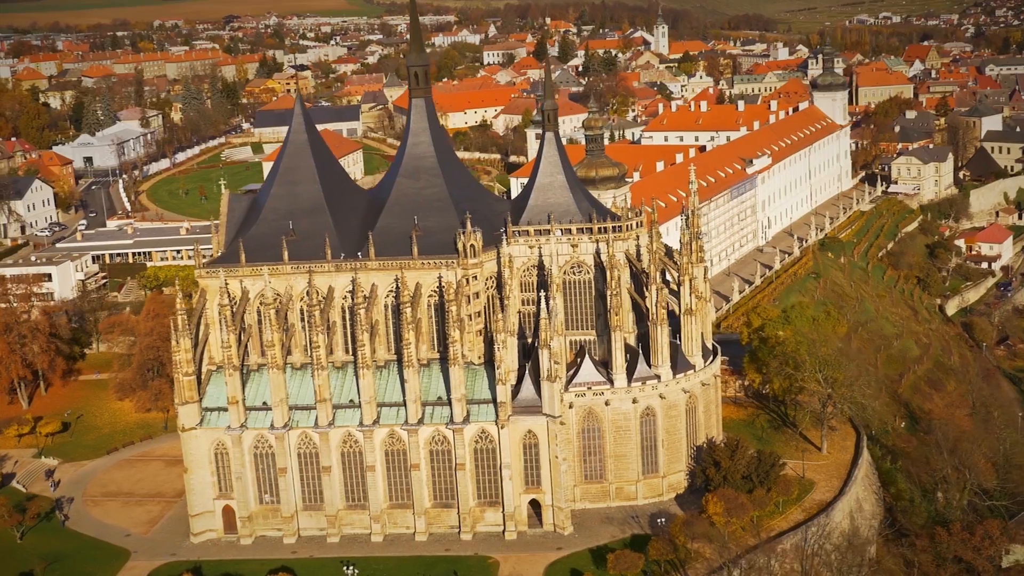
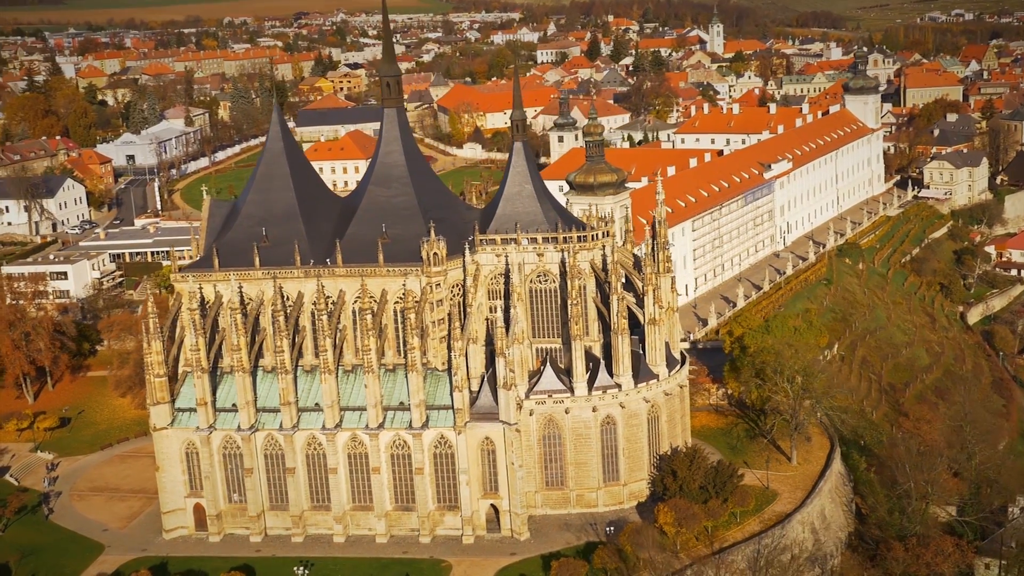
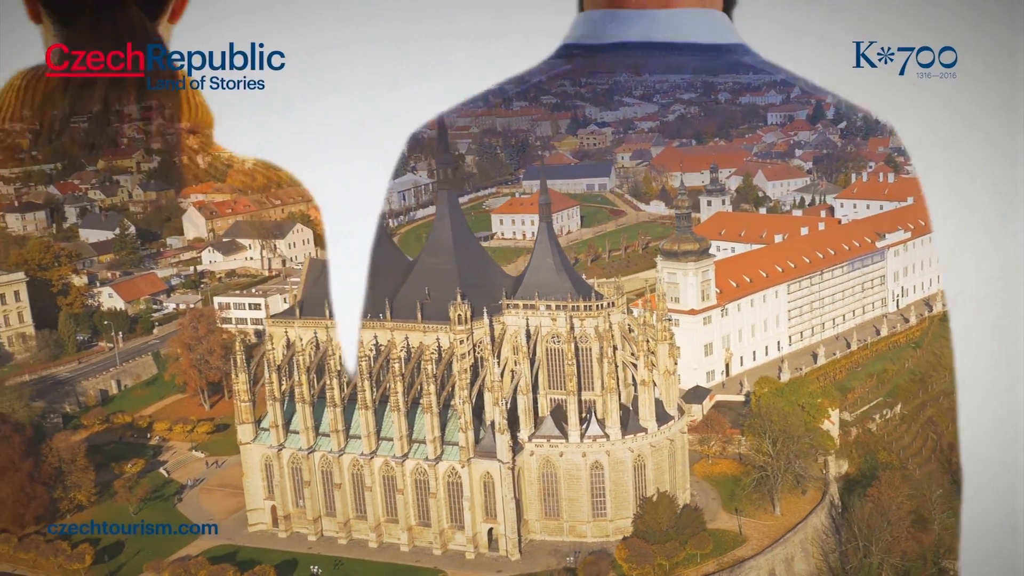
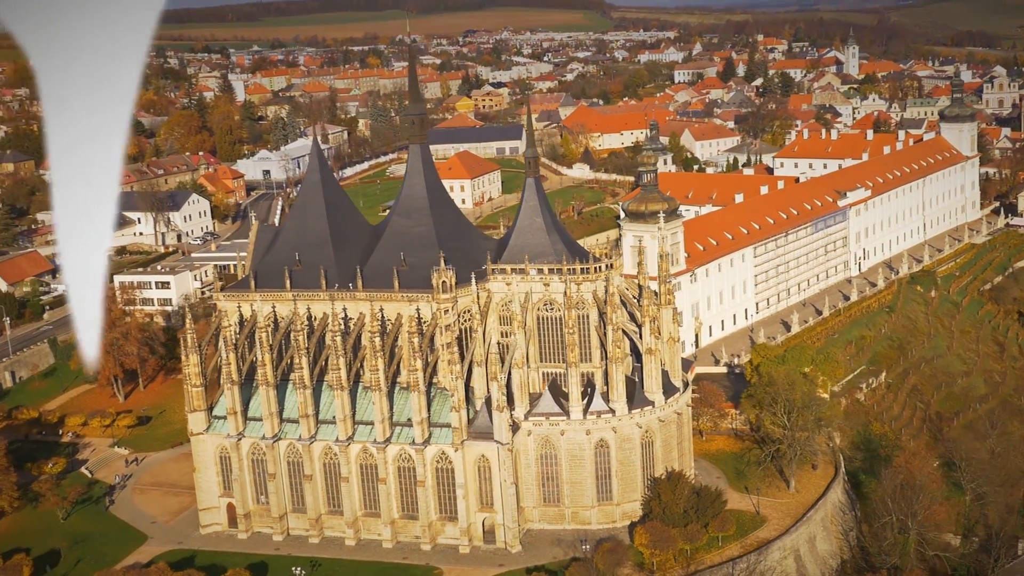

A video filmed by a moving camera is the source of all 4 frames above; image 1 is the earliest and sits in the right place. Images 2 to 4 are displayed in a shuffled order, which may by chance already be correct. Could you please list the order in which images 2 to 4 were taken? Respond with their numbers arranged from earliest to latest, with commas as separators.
2, 4, 3
